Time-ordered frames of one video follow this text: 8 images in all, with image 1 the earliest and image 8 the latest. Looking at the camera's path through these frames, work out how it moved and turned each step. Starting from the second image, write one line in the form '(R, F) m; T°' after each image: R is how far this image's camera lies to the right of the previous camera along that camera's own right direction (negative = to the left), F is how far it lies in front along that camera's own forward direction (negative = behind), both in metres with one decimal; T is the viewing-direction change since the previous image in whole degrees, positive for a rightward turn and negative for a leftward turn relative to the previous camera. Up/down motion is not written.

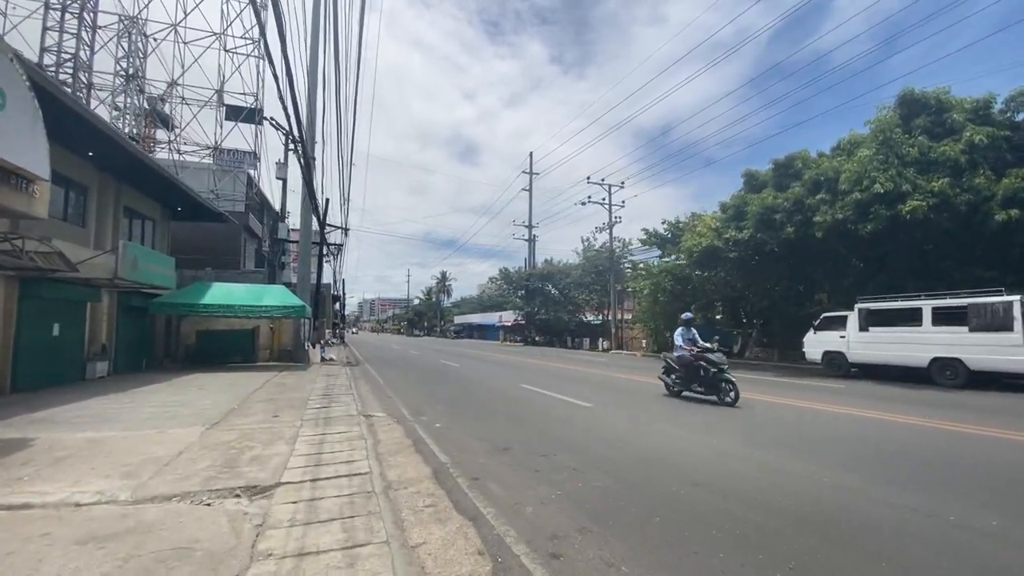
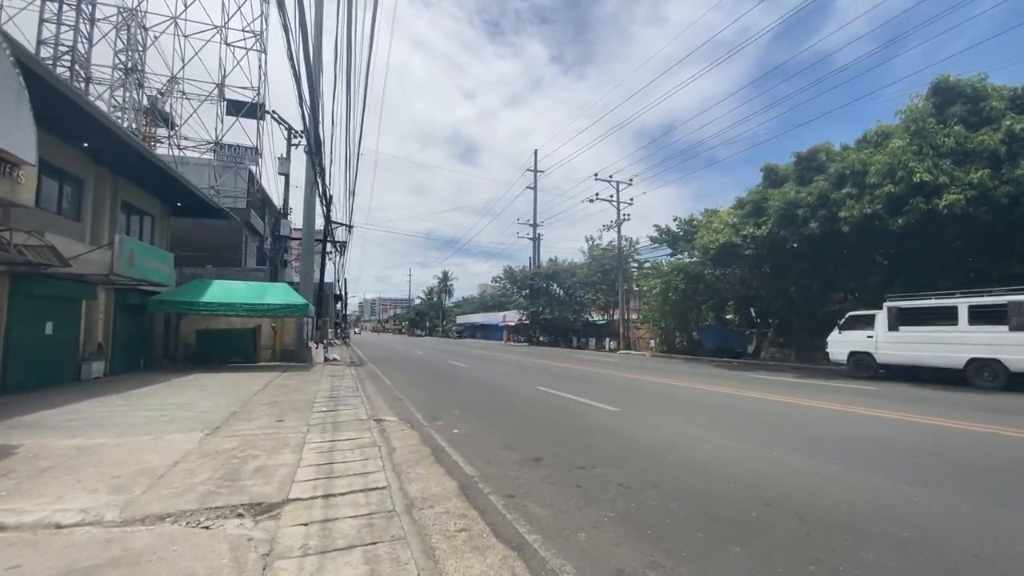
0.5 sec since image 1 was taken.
(-0.4, +0.7) m; 0°
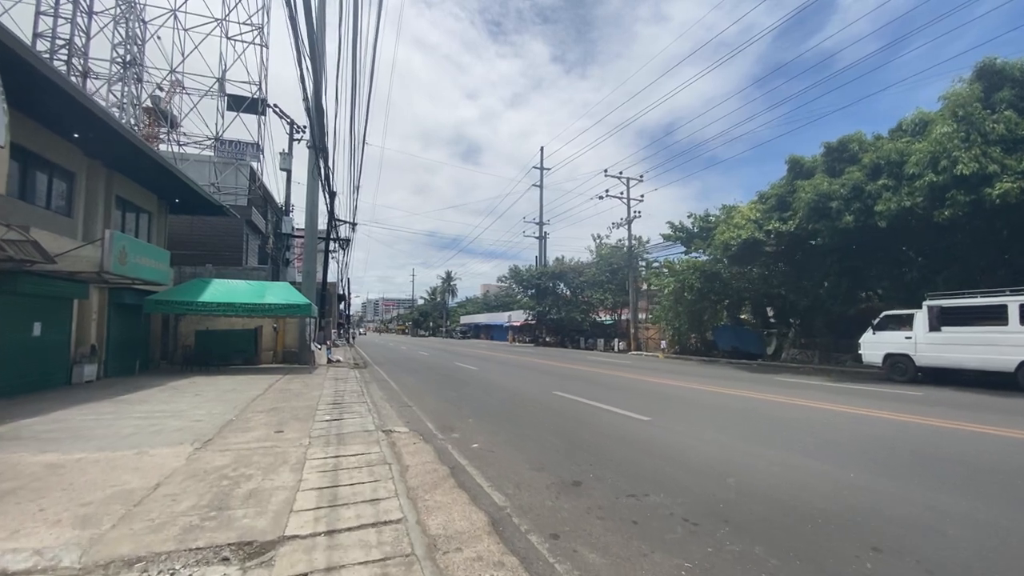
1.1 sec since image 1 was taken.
(-0.4, +0.9) m; 0°
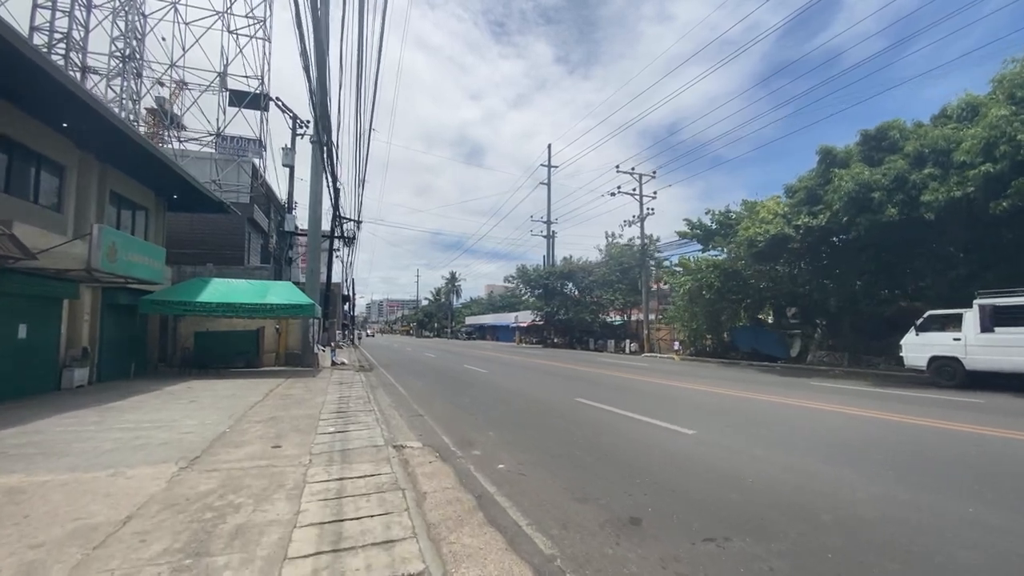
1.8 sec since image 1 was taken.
(-0.4, +1.0) m; 0°
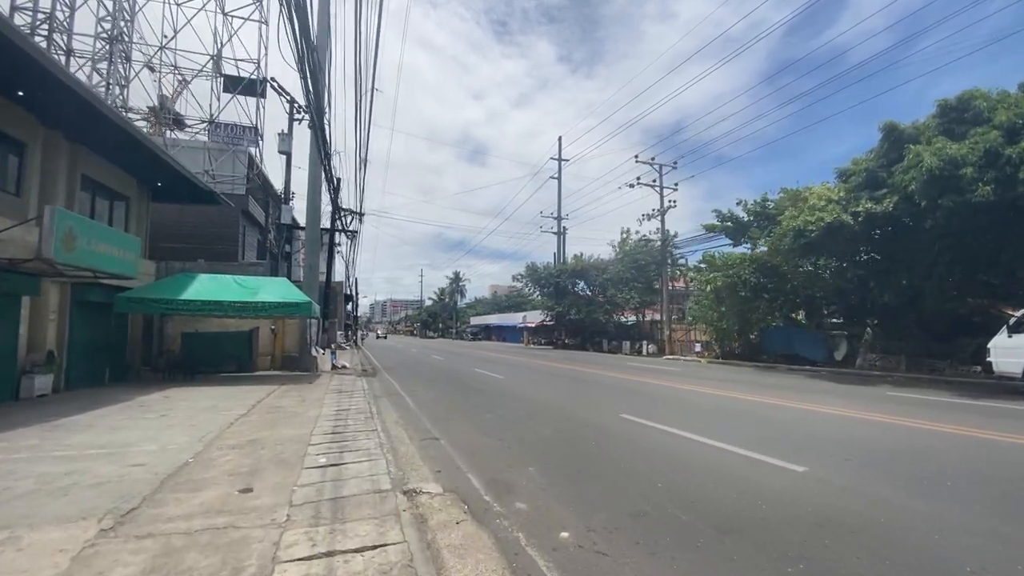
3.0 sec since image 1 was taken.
(-0.6, +1.9) m; 0°
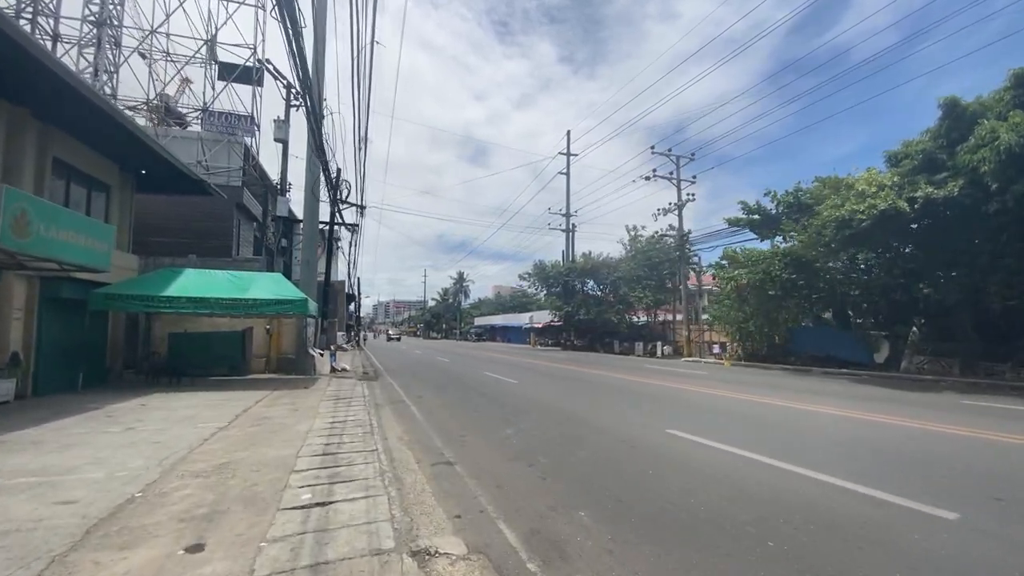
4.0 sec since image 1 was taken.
(-0.4, +1.5) m; 0°
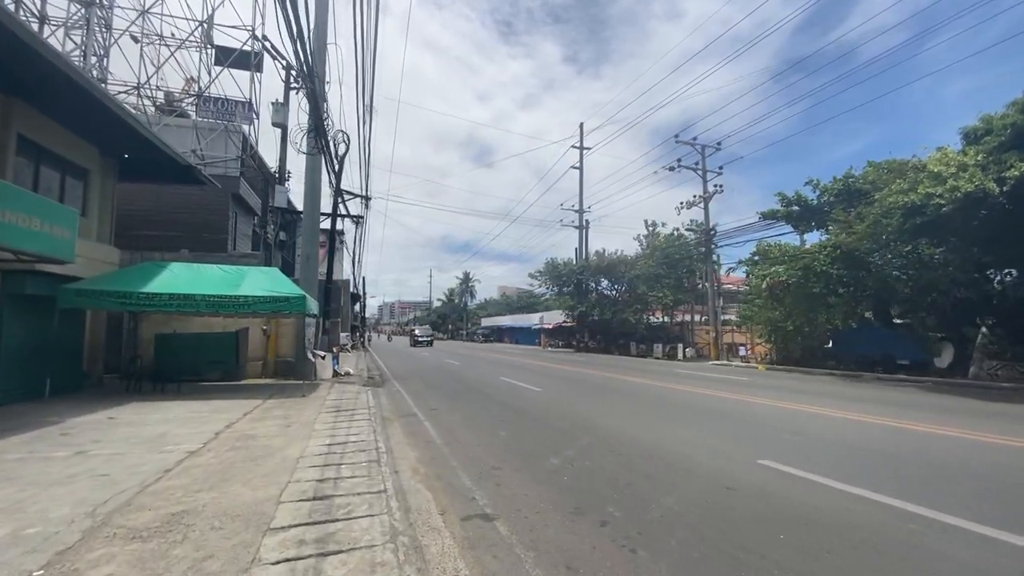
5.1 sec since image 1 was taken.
(-0.6, +1.7) m; -1°
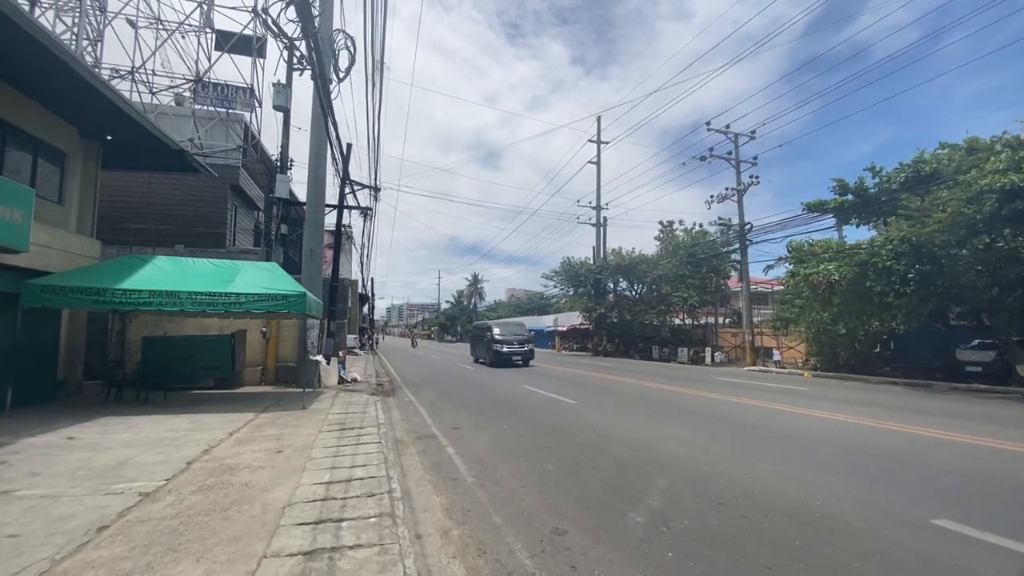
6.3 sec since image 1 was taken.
(-0.6, +1.8) m; -1°
